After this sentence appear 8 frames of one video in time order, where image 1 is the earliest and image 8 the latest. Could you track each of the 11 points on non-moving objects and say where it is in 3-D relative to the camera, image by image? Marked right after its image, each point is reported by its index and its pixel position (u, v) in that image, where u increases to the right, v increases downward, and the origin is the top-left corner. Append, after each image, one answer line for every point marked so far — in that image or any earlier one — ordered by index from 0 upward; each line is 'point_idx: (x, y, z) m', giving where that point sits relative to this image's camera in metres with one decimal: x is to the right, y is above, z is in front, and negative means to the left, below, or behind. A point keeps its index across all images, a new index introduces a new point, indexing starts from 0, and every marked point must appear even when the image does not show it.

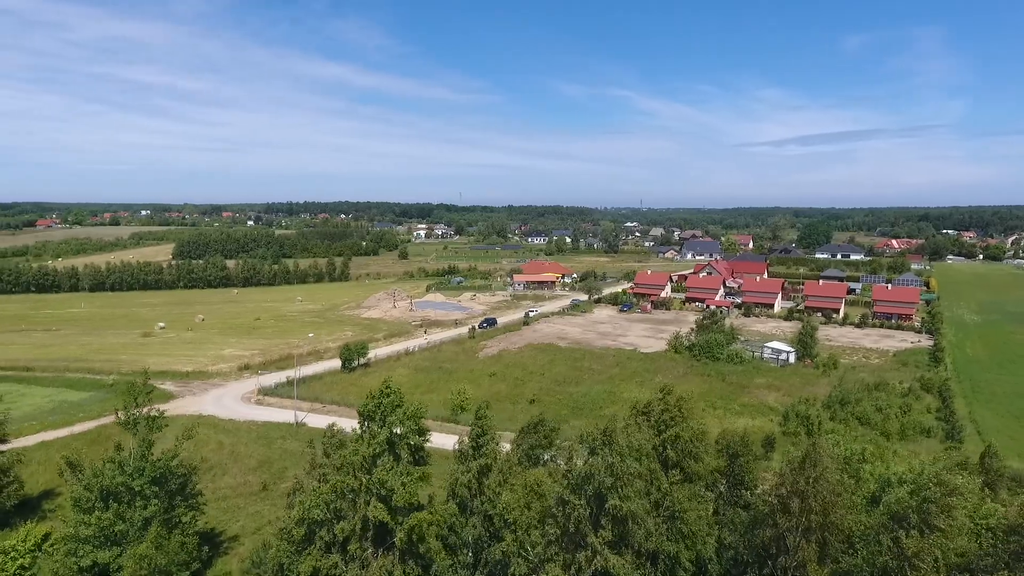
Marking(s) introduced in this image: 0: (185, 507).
0: (-5.6, -3.7, +10.3) m
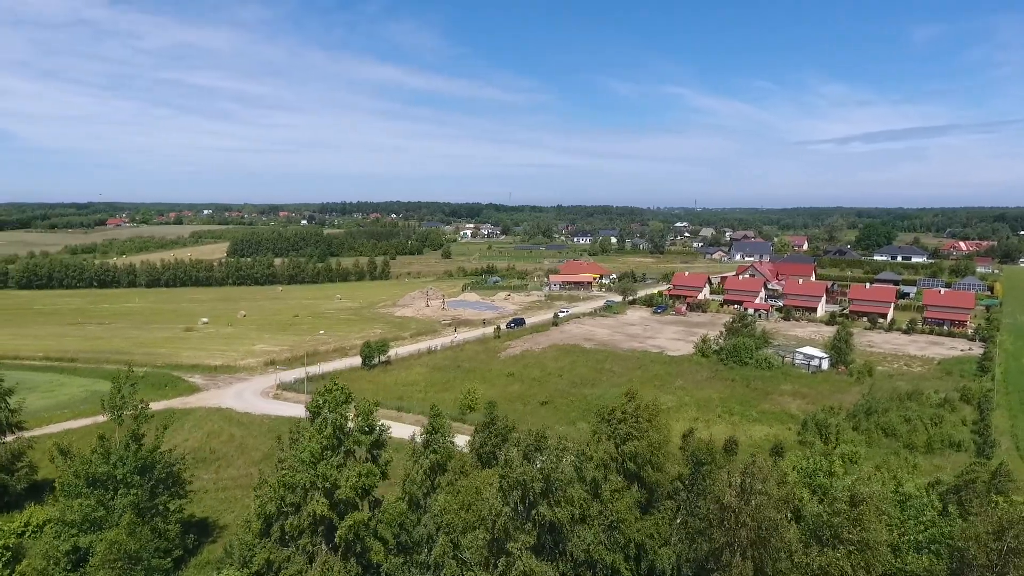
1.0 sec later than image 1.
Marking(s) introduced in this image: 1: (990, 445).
0: (-6.0, -3.6, +10.6) m
1: (+13.5, -4.5, +17.2) m
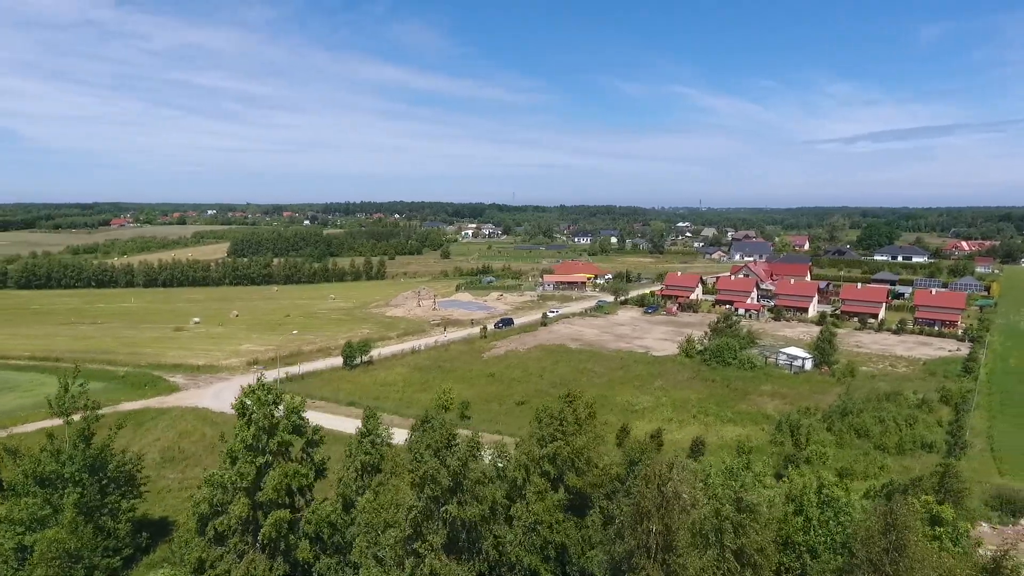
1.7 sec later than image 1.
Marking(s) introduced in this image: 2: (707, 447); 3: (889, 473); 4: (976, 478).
0: (-6.9, -3.6, +10.7) m
1: (+12.7, -4.5, +17.1) m
2: (+5.3, -4.4, +16.6) m
3: (+9.5, -4.7, +15.4) m
4: (+11.9, -4.9, +15.7) m
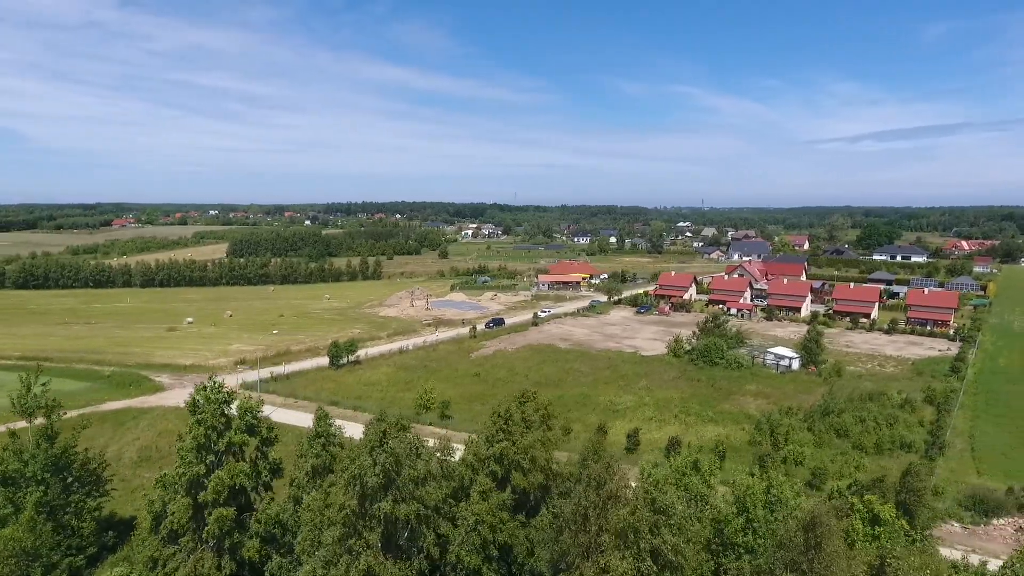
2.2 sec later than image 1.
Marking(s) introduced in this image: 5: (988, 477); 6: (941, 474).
0: (-7.6, -3.6, +10.8) m
1: (+12.0, -4.5, +17.1) m
2: (+4.6, -4.4, +16.6) m
3: (+8.9, -4.7, +15.4) m
4: (+11.3, -4.9, +15.6) m
5: (+12.4, -4.9, +15.8) m
6: (+11.1, -4.8, +15.8) m
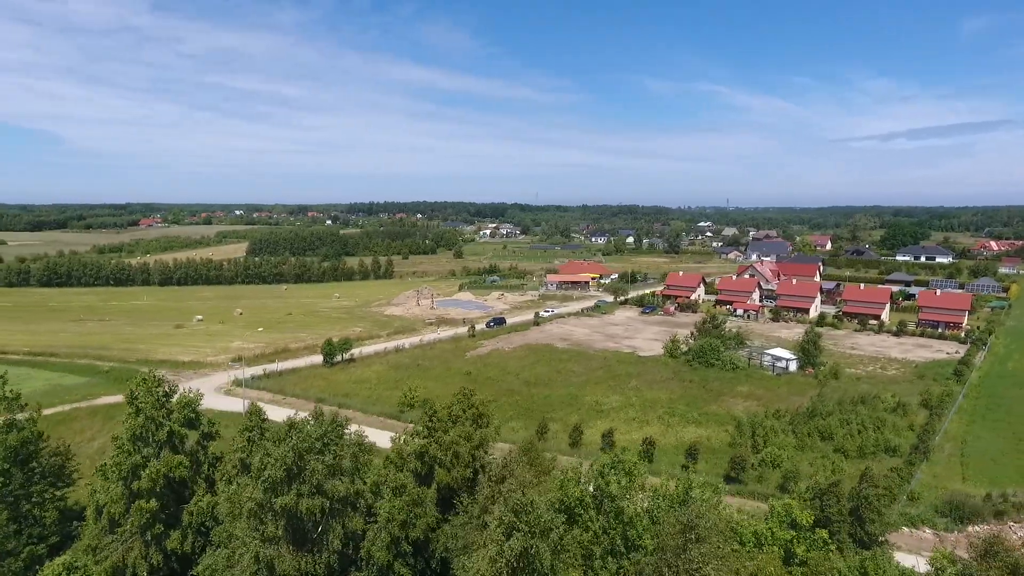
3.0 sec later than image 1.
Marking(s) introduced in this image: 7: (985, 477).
0: (-8.5, -3.6, +11.1) m
1: (+11.3, -4.5, +16.7) m
2: (+3.9, -4.4, +16.5) m
3: (+8.2, -4.7, +15.1) m
4: (+10.5, -4.9, +15.3) m
5: (+11.7, -5.0, +15.5) m
6: (+10.4, -4.9, +15.4) m
7: (+12.4, -5.0, +15.9) m
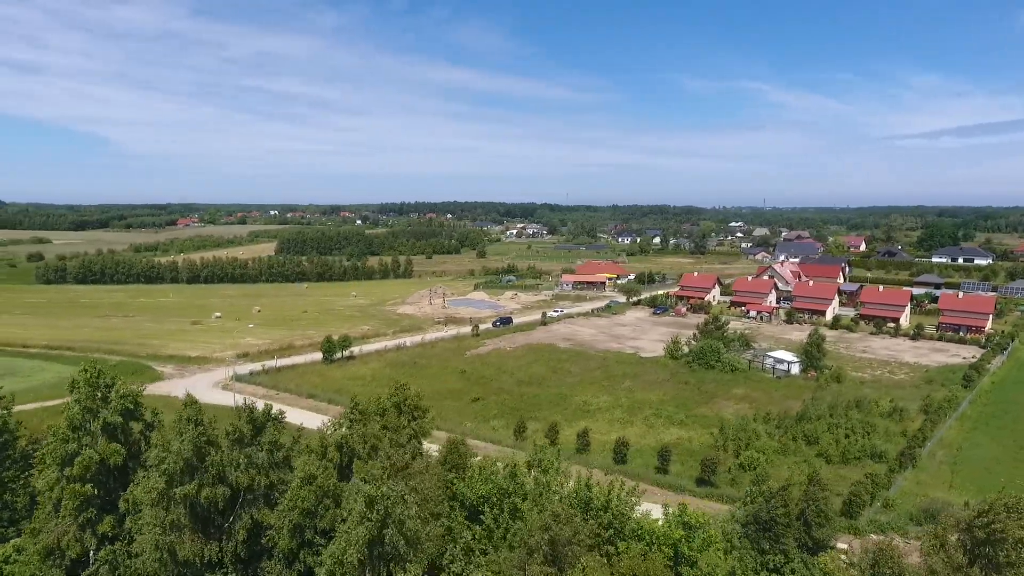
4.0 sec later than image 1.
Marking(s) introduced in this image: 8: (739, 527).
0: (-9.4, -3.5, +11.6) m
1: (+10.7, -4.6, +16.3) m
2: (+3.2, -4.4, +16.4) m
3: (+7.4, -4.7, +14.8) m
4: (+9.8, -4.9, +14.9) m
5: (+10.9, -5.0, +15.0) m
6: (+9.6, -4.9, +15.0) m
7: (+11.7, -5.0, +15.4) m
8: (+3.9, -4.2, +10.6) m
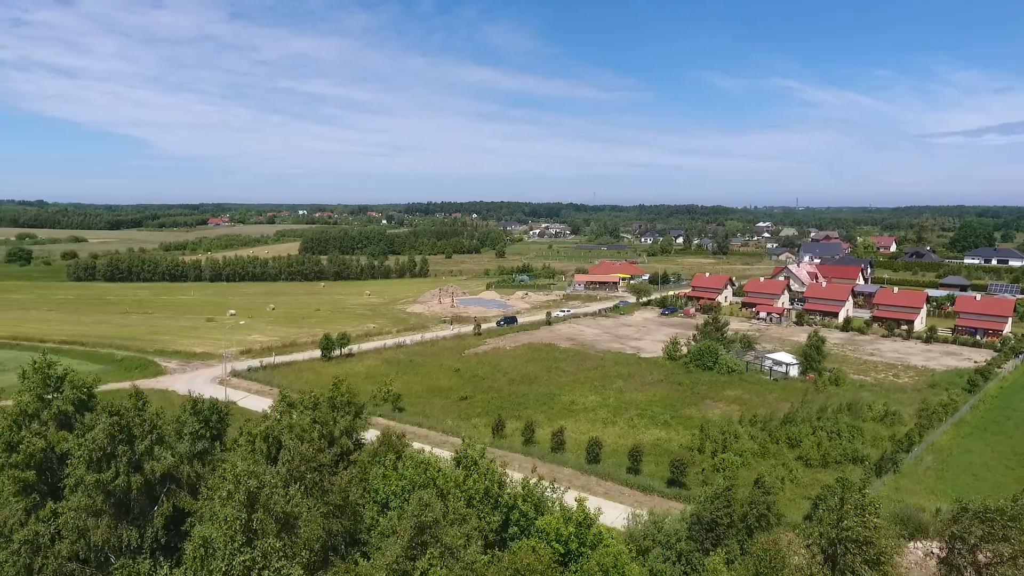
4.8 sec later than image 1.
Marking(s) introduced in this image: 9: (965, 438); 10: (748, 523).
0: (-10.3, -3.4, +12.2) m
1: (+10.0, -4.6, +16.0) m
2: (+2.6, -4.4, +16.4) m
3: (+6.6, -4.7, +14.6) m
4: (+9.0, -4.9, +14.6) m
5: (+10.2, -5.0, +14.6) m
6: (+8.9, -4.9, +14.7) m
7: (+10.9, -5.1, +15.0) m
8: (+3.0, -4.2, +10.6) m
9: (+14.4, -4.7, +19.2) m
10: (+4.1, -4.0, +10.5) m
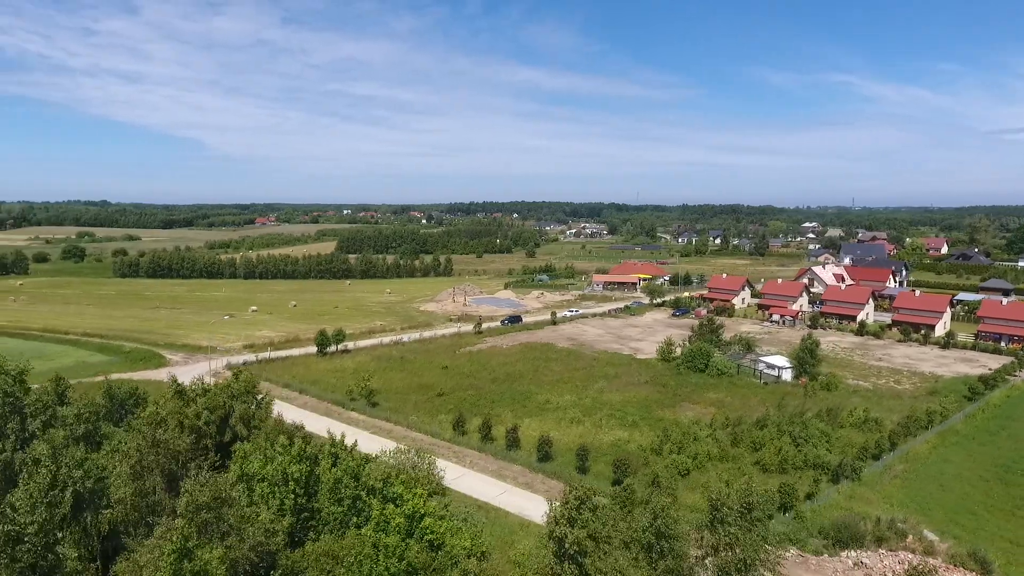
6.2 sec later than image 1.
0: (-11.8, -3.3, +13.2) m
1: (+8.6, -4.6, +15.5) m
2: (+1.3, -4.4, +16.5) m
3: (+5.2, -4.7, +14.4) m
4: (+7.6, -5.0, +14.2) m
5: (+8.7, -5.1, +14.2) m
6: (+7.5, -5.0, +14.4) m
7: (+9.6, -5.1, +14.5) m
8: (+1.3, -4.2, +10.6) m
9: (+13.3, -4.8, +18.5) m
10: (+2.4, -4.0, +10.4) m
